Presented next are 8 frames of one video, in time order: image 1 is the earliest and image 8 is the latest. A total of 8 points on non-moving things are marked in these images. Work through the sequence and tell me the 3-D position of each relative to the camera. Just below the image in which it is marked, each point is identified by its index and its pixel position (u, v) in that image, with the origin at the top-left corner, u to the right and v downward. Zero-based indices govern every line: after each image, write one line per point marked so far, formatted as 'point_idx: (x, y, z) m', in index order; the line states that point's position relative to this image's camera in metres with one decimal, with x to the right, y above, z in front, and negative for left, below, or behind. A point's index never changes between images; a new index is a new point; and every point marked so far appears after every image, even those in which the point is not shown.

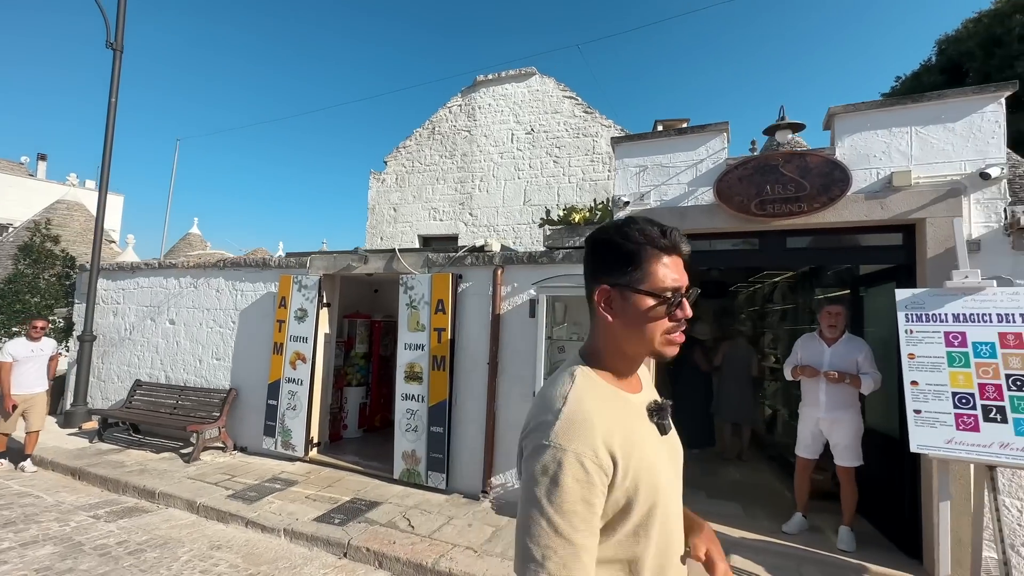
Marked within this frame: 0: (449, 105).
0: (-1.2, +3.3, +8.6) m
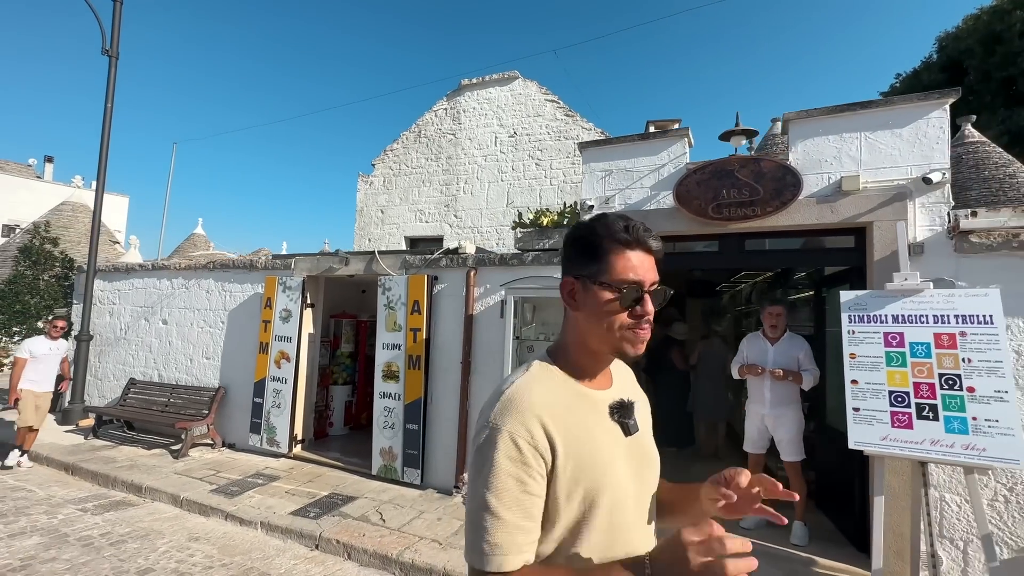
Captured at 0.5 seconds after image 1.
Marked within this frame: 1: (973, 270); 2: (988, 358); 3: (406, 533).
0: (-1.5, +3.3, +8.7) m
1: (+3.5, +0.1, +3.5) m
2: (+3.1, -0.5, +3.1) m
3: (-1.0, -2.3, +4.4) m
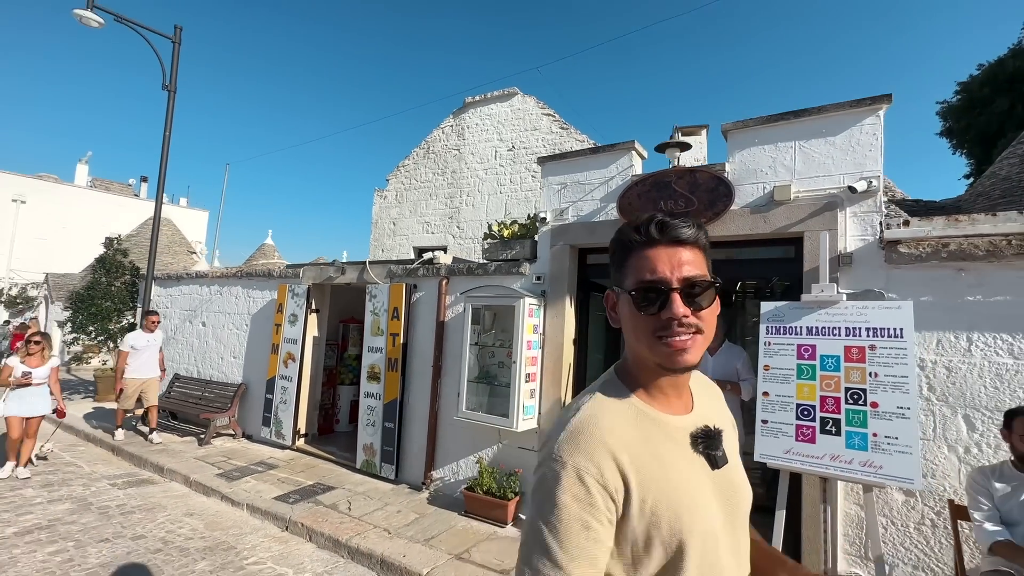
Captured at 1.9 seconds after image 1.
0: (-1.4, +3.2, +9.2) m
1: (+2.8, +0.1, +3.4) m
2: (+2.4, -0.5, +3.0) m
3: (-1.5, -2.4, +4.8) m
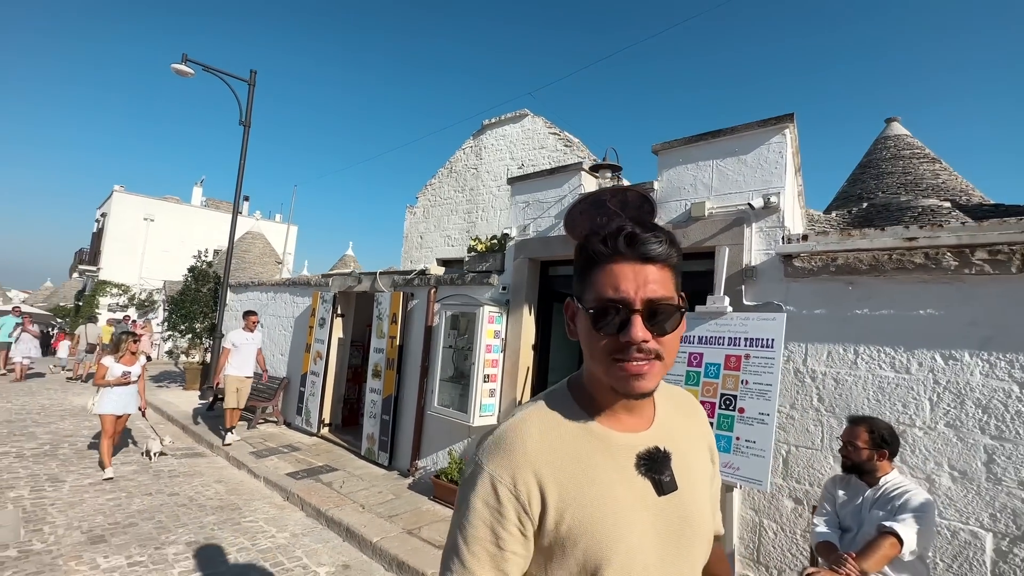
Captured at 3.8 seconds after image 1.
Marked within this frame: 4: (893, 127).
0: (-1.0, +3.0, +10.0) m
1: (+2.2, 0.0, +3.5) m
2: (+1.7, -0.6, +3.2) m
3: (-2.0, -2.5, +5.5) m
4: (+12.6, +5.3, +15.4) m
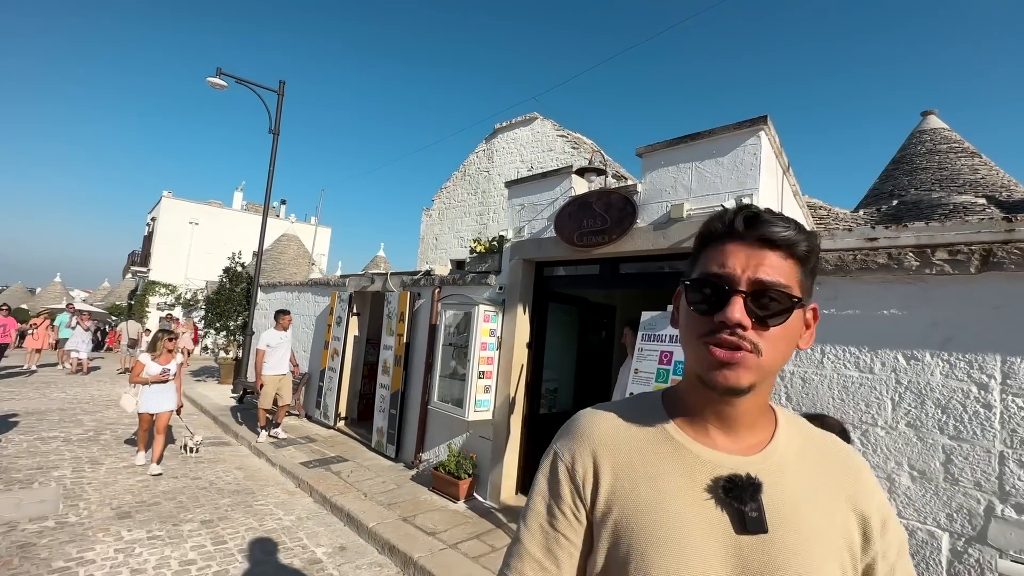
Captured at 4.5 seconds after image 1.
0: (-0.8, +3.0, +10.2) m
1: (+2.0, 0.0, +3.5) m
2: (+1.5, -0.6, +3.2) m
3: (-2.0, -2.5, +5.8) m
4: (+13.2, +5.3, +14.7) m
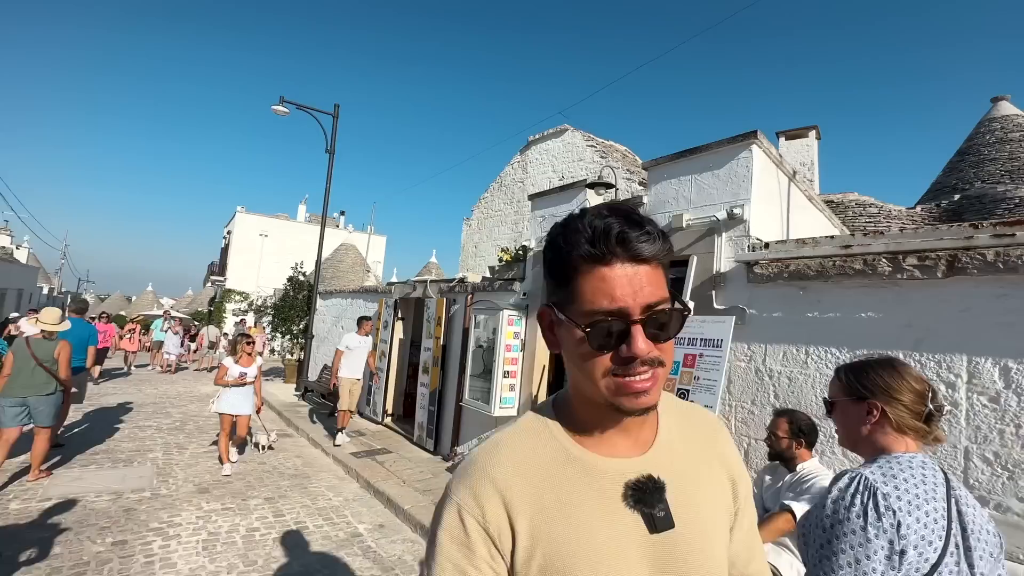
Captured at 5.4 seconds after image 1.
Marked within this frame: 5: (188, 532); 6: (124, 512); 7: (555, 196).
0: (0.0, +2.9, +10.7) m
1: (+2.0, -0.1, +3.7) m
2: (+1.5, -0.7, +3.5) m
3: (-1.7, -2.6, +6.5) m
4: (+14.3, +5.3, +13.7) m
5: (-3.1, -2.4, +4.5) m
6: (-4.0, -2.3, +4.8) m
7: (+0.5, +1.2, +5.9) m
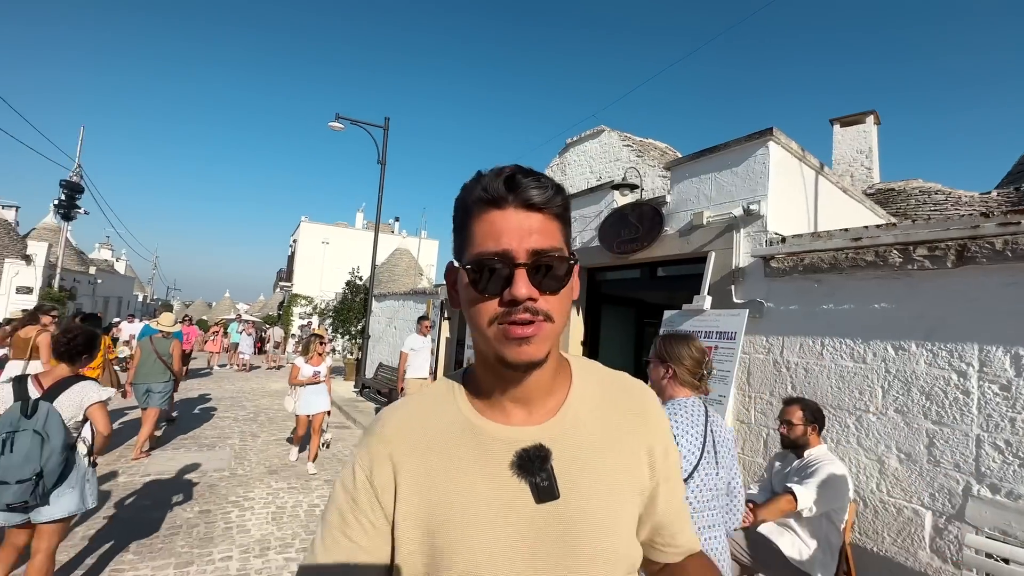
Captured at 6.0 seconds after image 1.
0: (+0.9, +2.9, +11.0) m
1: (+2.2, 0.0, +3.8) m
2: (+1.7, -0.6, +3.7) m
3: (-1.1, -2.6, +6.9) m
4: (+15.5, +5.6, +12.3) m
5: (-2.8, -2.4, +5.2) m
6: (-3.6, -2.4, +5.6) m
7: (+1.0, +1.2, +6.2) m
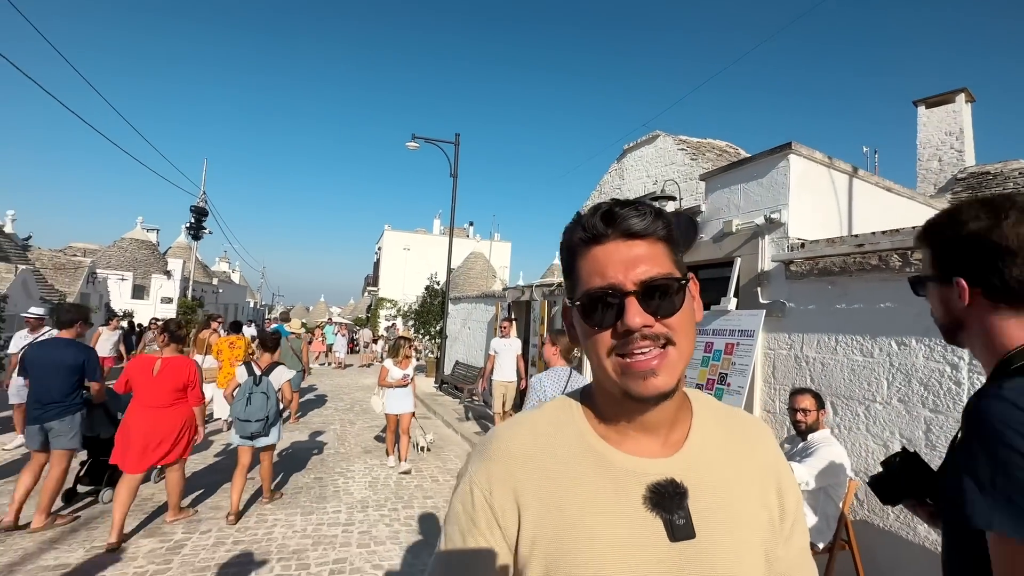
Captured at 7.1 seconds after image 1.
0: (+2.4, +2.9, +11.5) m
1: (+2.6, 0.0, +4.2) m
2: (+2.0, -0.7, +4.1) m
3: (-0.1, -2.7, +7.8) m
4: (+16.9, +6.0, +10.5) m
5: (-2.1, -2.6, +6.3) m
6: (-2.8, -2.5, +6.8) m
7: (+1.7, +1.2, +6.7) m
